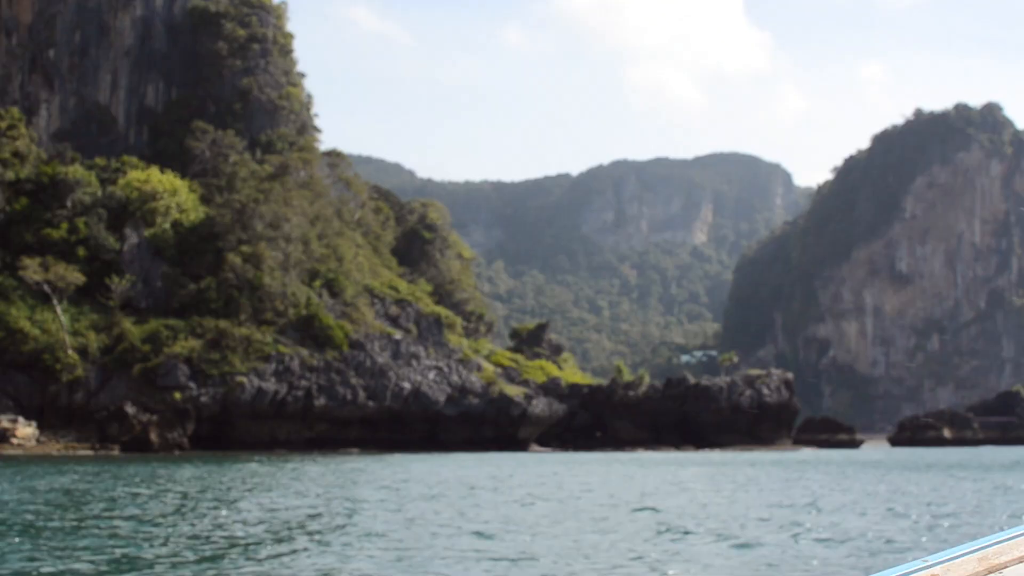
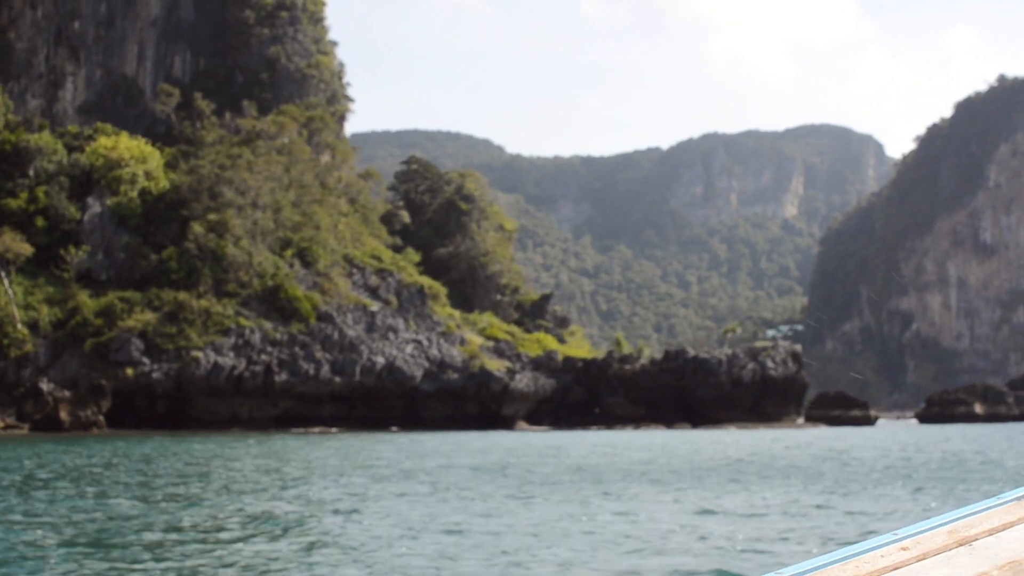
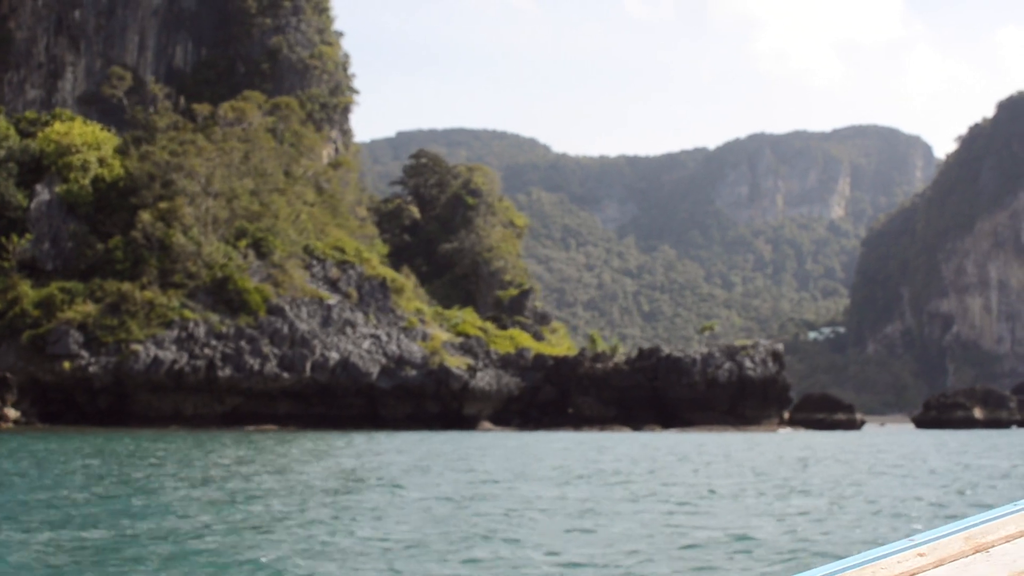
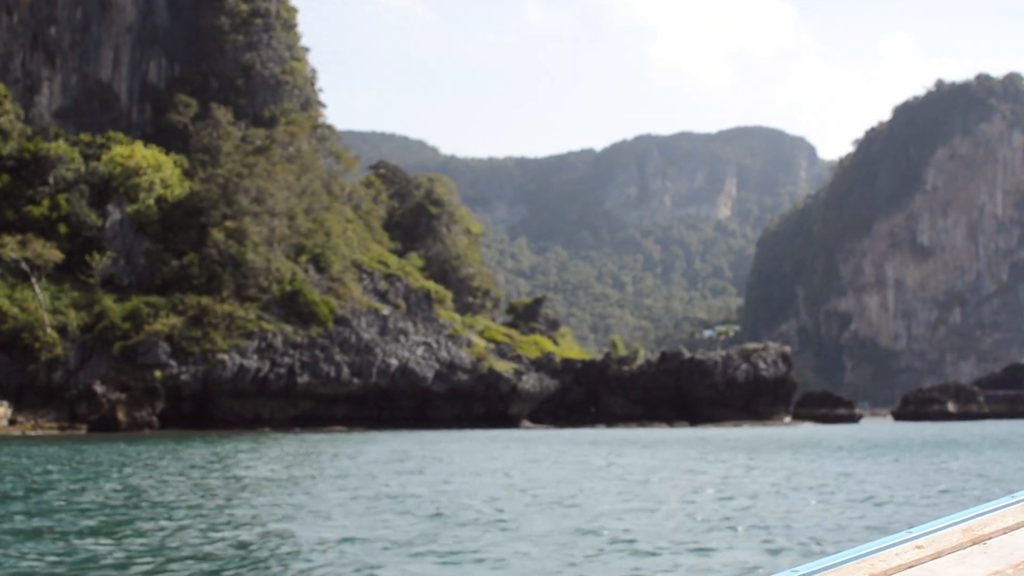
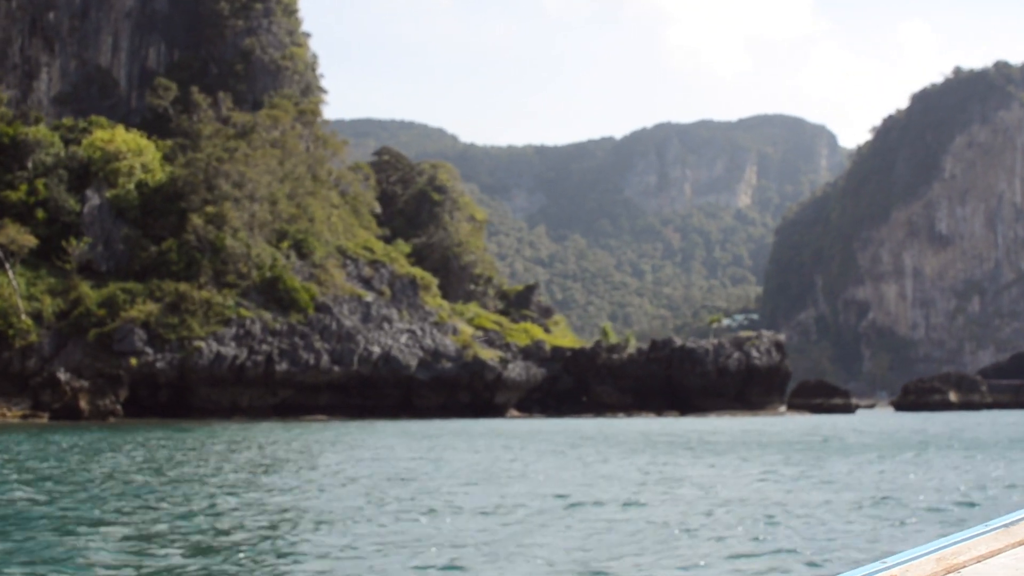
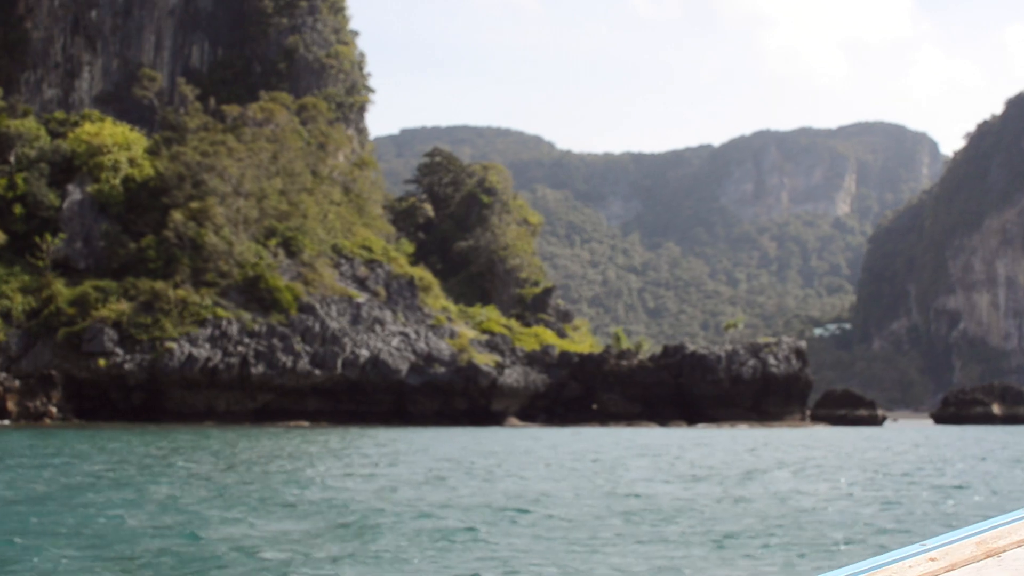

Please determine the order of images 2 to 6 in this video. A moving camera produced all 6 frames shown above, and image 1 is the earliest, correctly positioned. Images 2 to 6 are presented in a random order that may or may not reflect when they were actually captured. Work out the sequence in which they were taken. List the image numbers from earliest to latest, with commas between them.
4, 5, 2, 6, 3
